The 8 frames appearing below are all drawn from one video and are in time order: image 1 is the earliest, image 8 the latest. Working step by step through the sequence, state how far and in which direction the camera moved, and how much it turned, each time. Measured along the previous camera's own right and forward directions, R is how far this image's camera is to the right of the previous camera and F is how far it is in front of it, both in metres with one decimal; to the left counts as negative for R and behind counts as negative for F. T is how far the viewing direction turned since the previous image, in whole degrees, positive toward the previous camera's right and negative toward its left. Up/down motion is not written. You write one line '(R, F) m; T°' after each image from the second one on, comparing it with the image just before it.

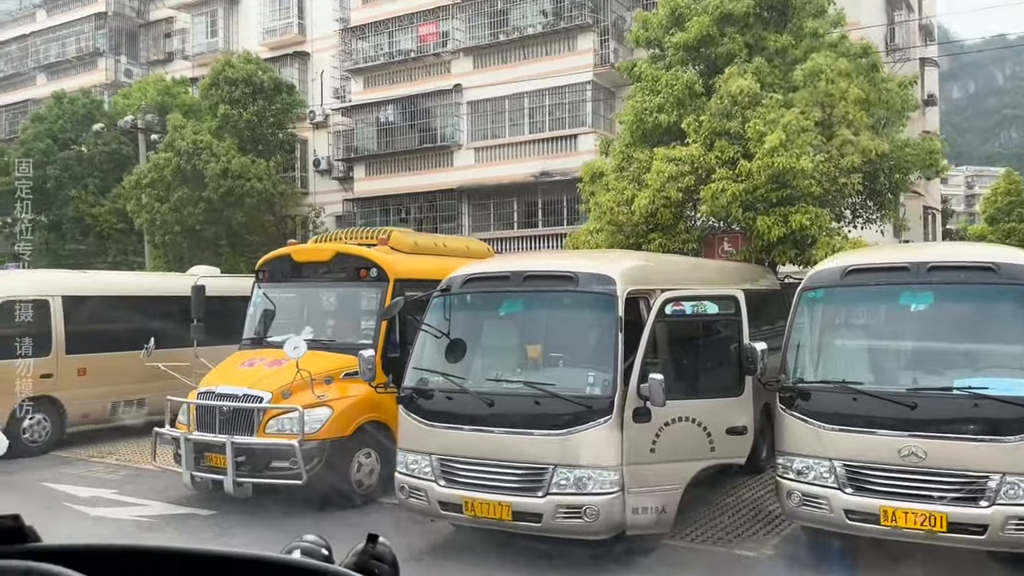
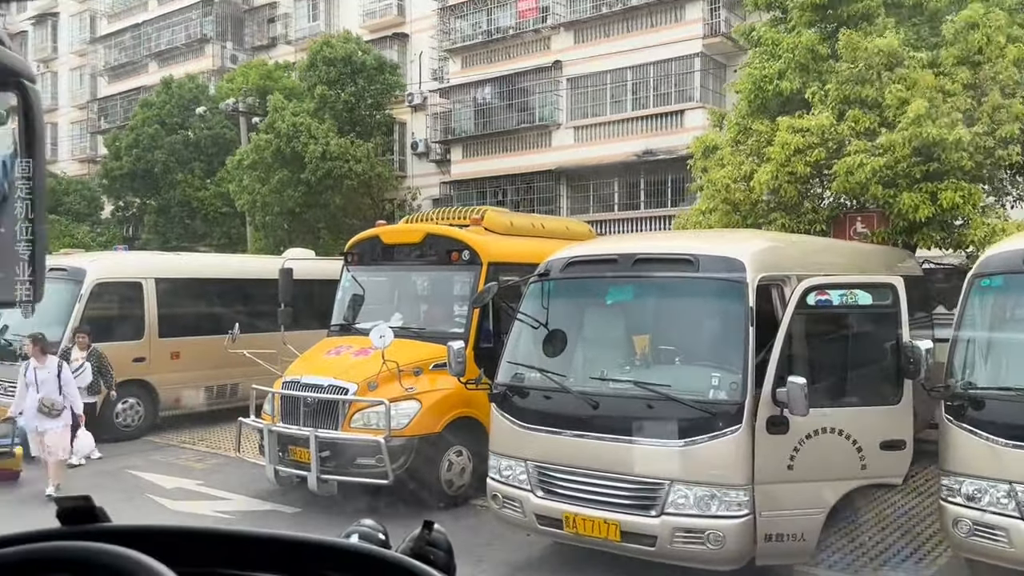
(-0.1, +0.8) m; -7°
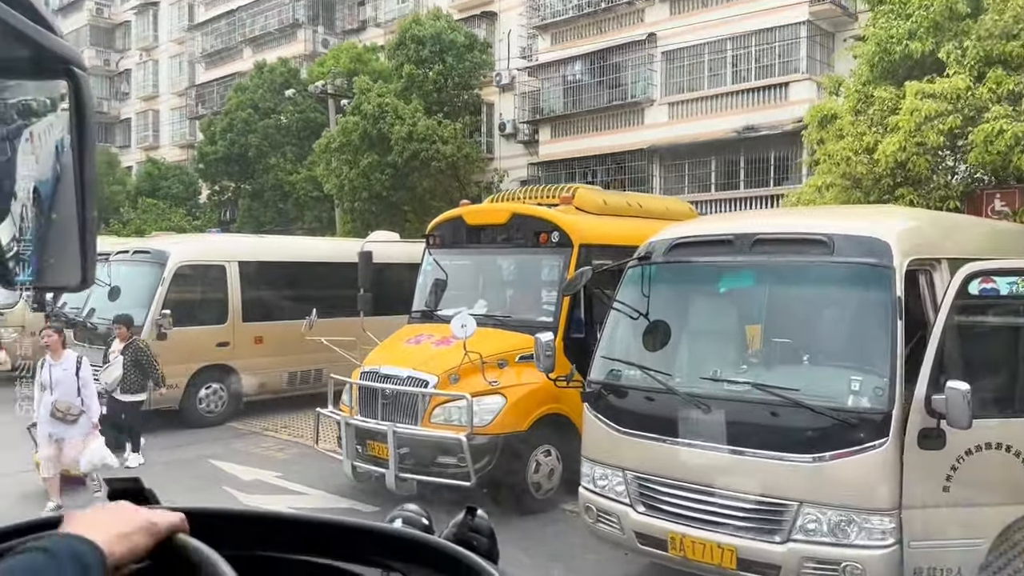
(0.0, +0.6) m; -6°
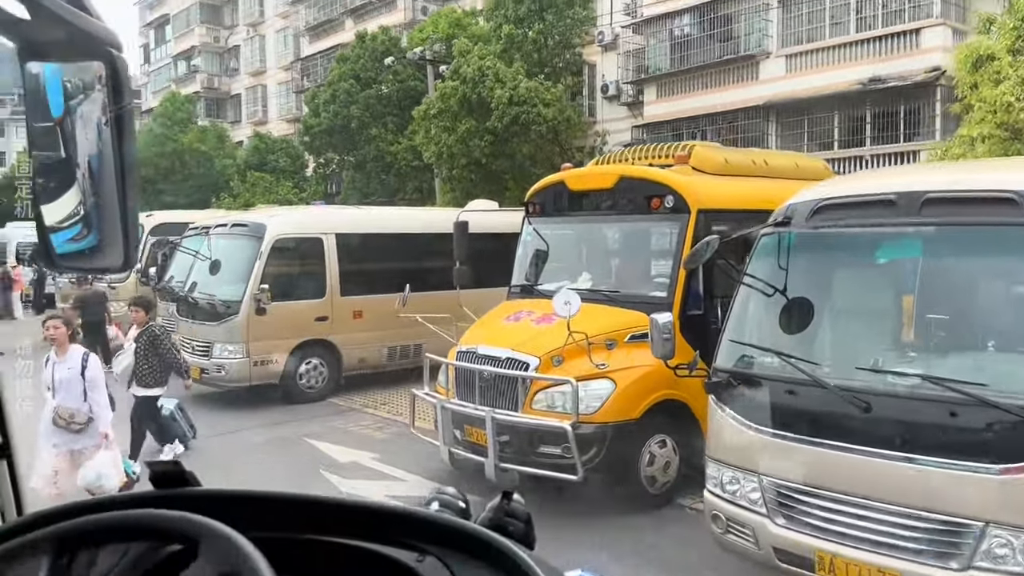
(0.0, +0.6) m; -7°
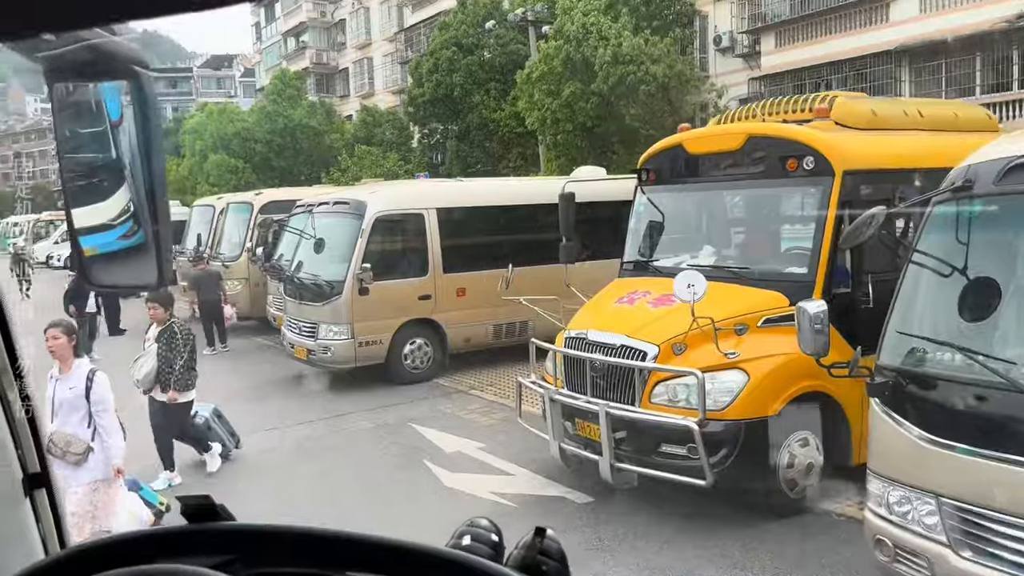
(0.0, +0.6) m; -8°
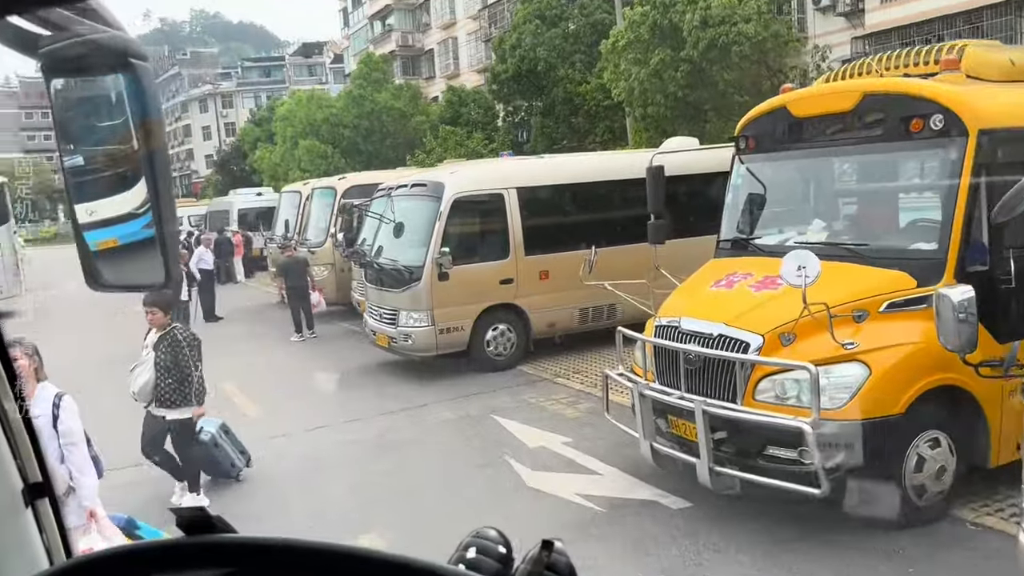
(0.0, +0.4) m; -6°
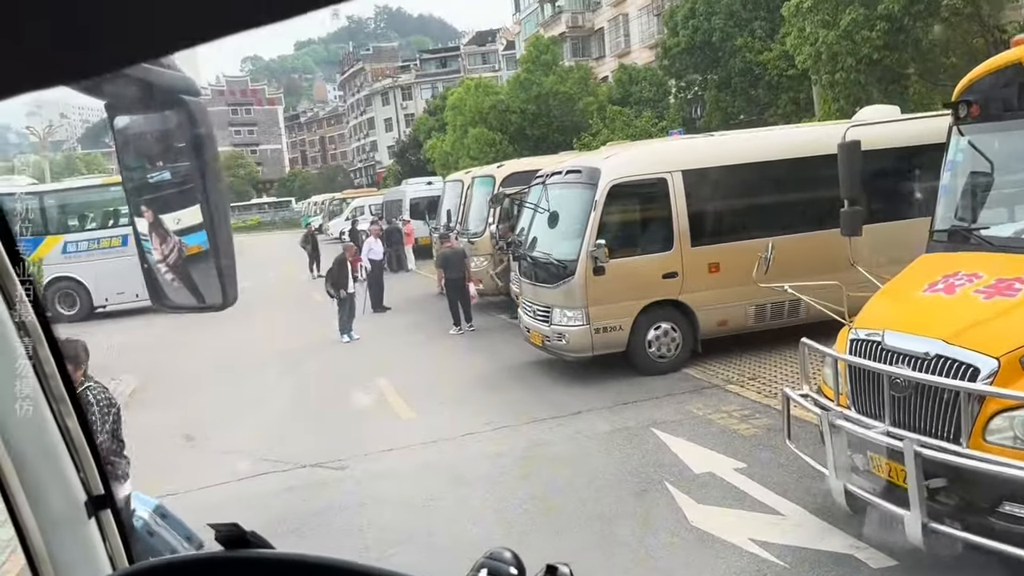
(+0.1, +0.7) m; -12°
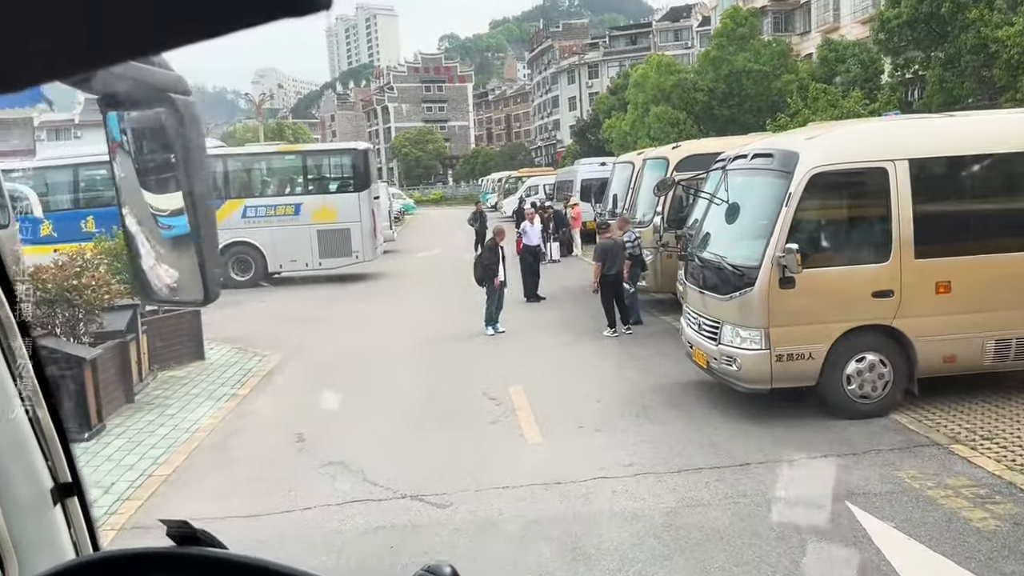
(+0.1, +1.2) m; -13°
